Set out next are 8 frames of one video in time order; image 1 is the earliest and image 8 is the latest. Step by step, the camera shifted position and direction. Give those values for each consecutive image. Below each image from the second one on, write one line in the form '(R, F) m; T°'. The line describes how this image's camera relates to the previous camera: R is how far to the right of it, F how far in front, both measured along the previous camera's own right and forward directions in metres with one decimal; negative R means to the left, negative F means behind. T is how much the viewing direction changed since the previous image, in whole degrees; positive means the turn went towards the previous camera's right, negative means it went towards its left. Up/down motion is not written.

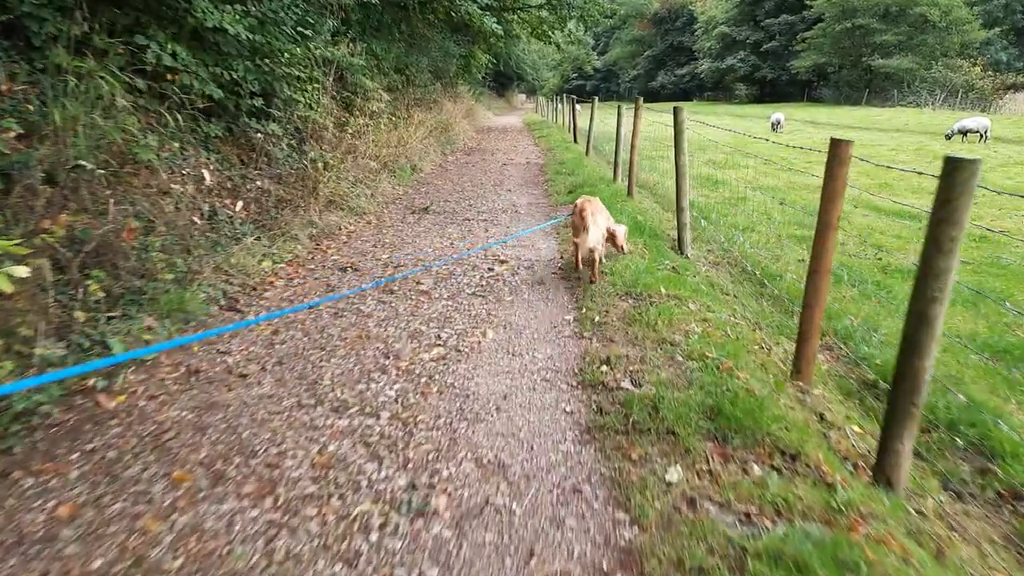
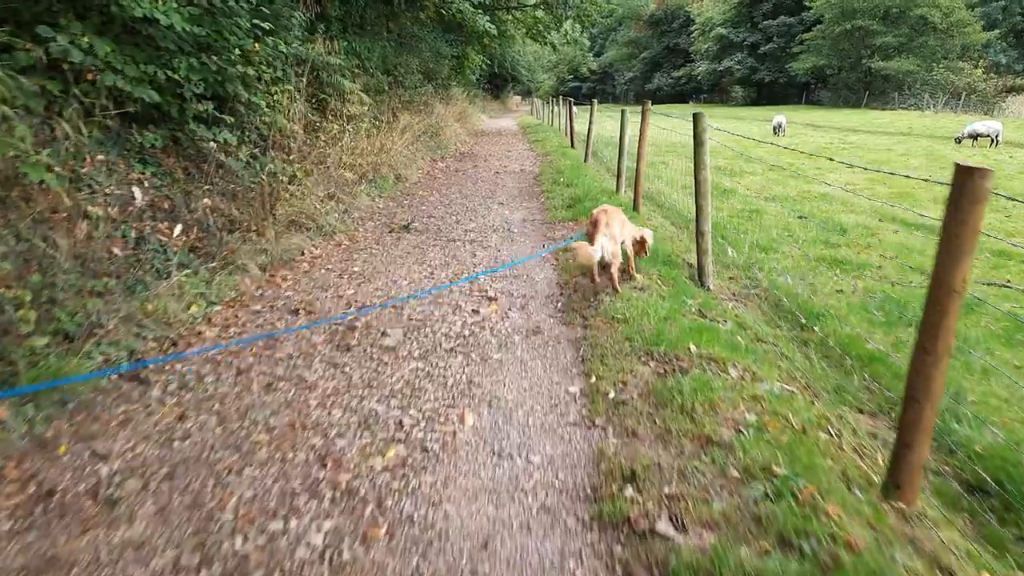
(0.0, +1.0) m; 0°
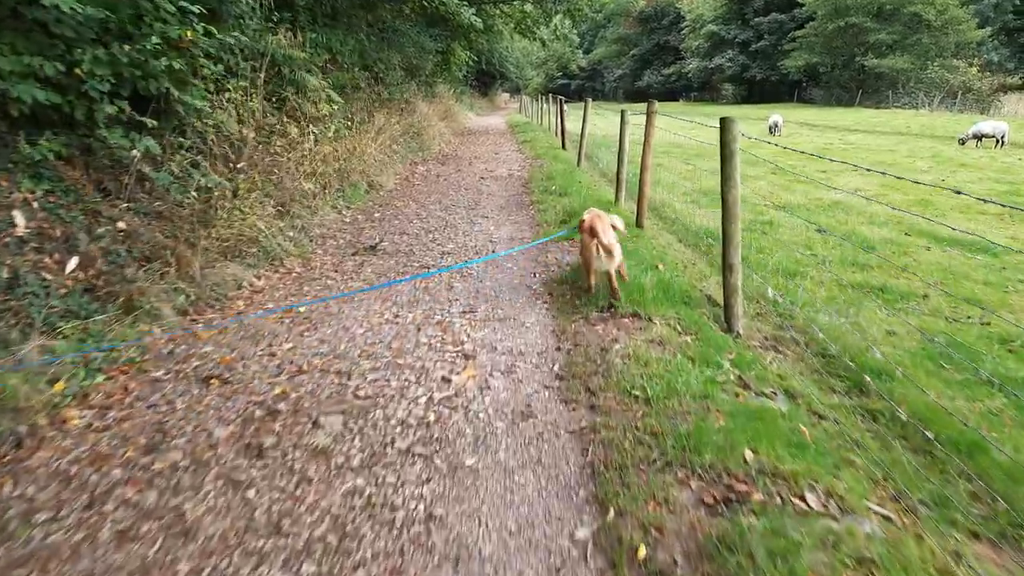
(0.0, +1.0) m; +1°
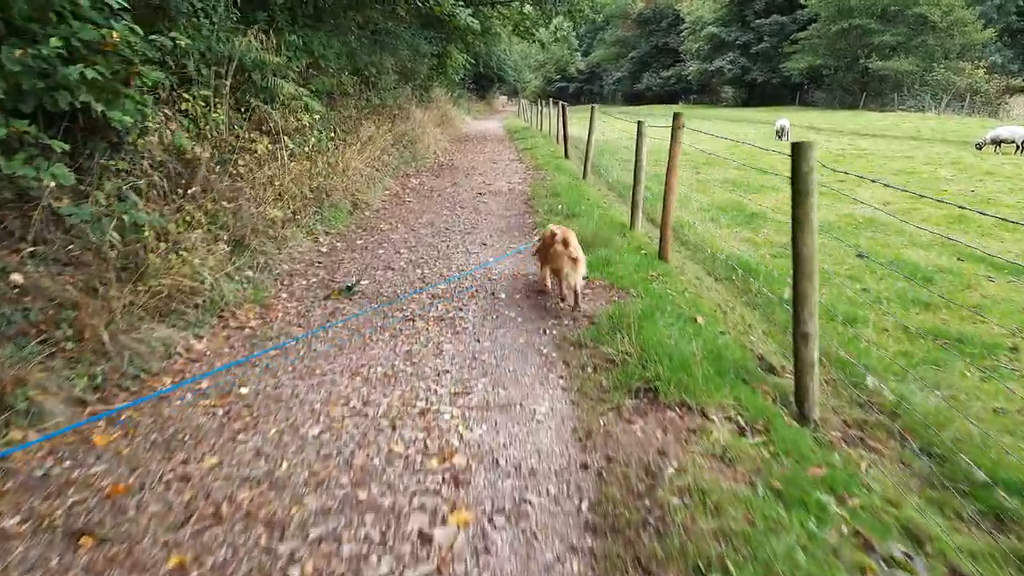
(0.0, +1.0) m; 0°
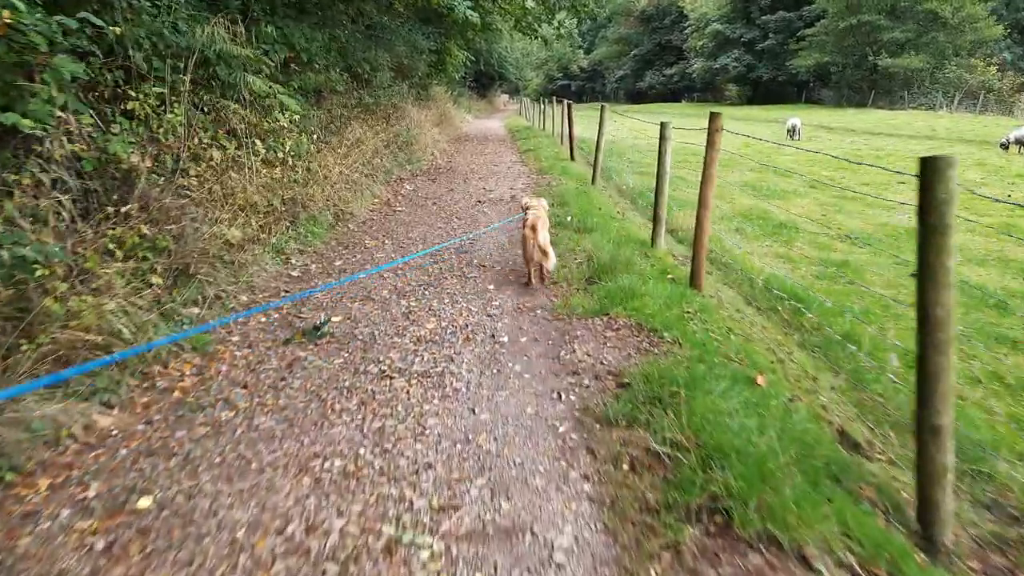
(0.0, +1.0) m; 0°
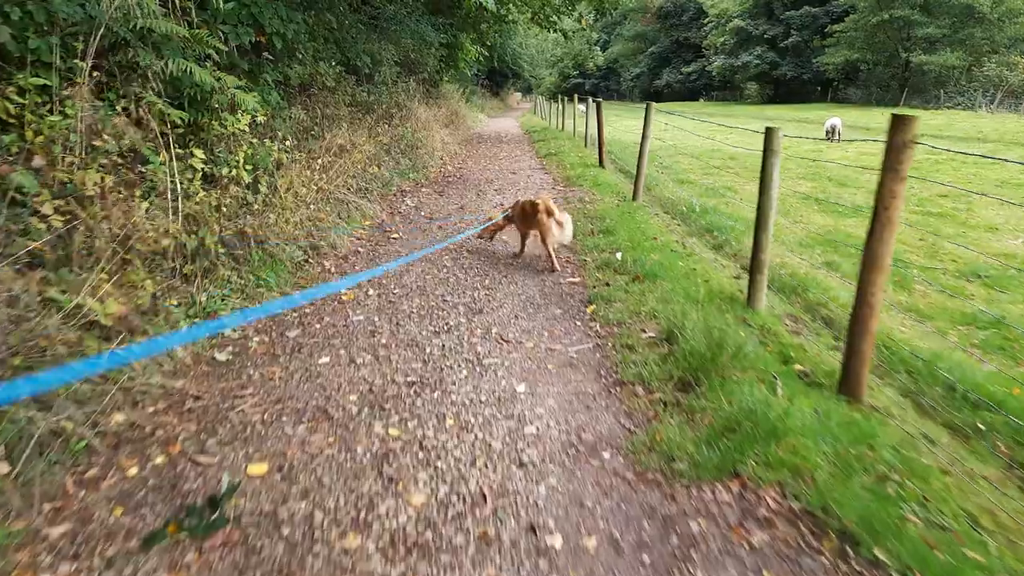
(-0.2, +1.9) m; -1°
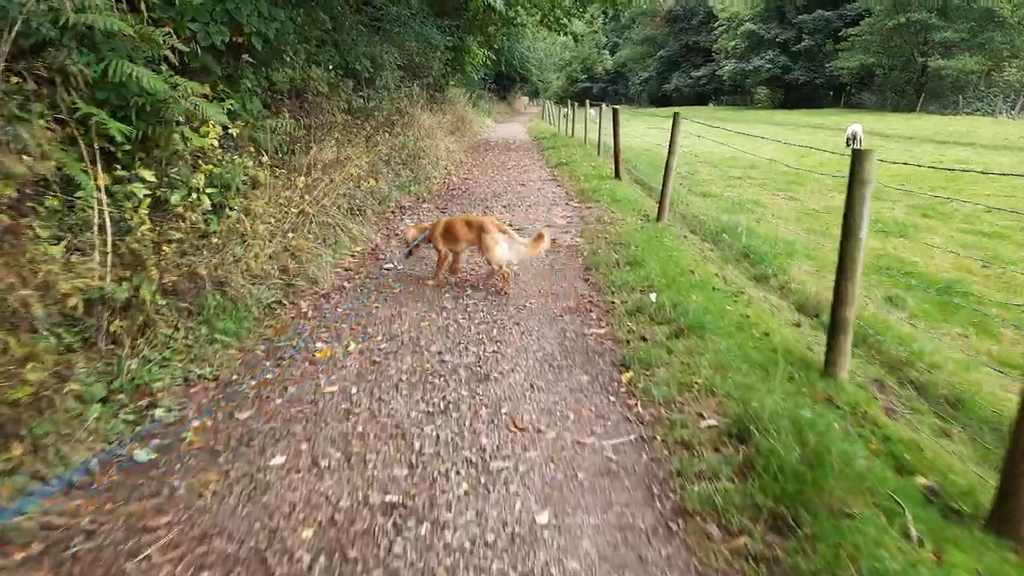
(0.0, +0.9) m; -1°
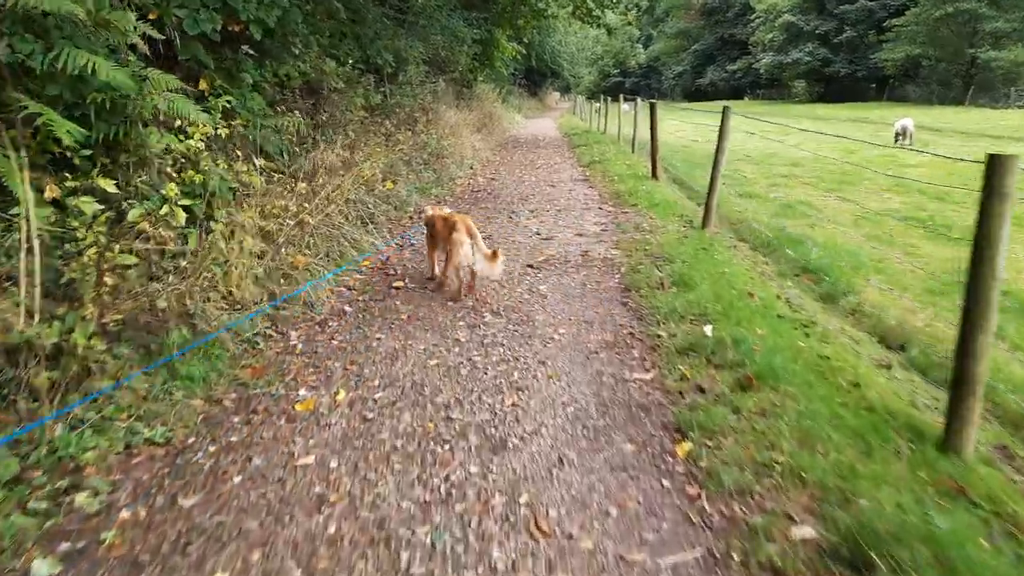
(0.0, +0.8) m; -2°
